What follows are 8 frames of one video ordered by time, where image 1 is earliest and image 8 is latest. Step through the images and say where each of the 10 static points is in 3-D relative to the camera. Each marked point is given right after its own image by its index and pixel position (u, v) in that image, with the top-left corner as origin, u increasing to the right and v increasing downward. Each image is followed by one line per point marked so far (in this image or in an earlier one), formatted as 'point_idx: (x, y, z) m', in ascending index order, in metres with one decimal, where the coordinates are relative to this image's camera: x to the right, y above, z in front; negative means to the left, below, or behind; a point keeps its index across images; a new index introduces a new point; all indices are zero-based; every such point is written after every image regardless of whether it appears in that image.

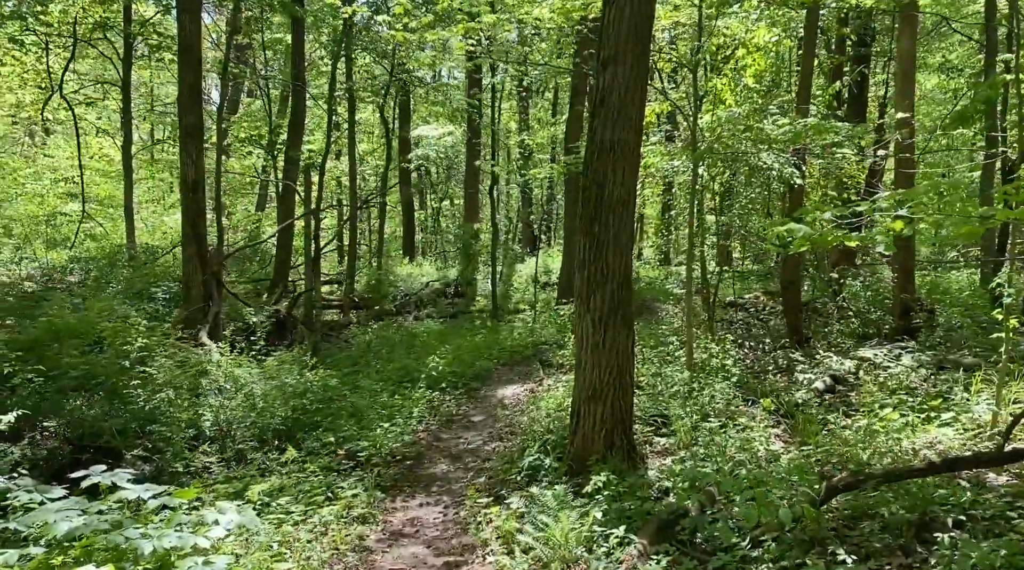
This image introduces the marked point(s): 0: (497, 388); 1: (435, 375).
0: (-0.3, -1.8, +14.4) m
1: (-1.4, -1.6, +14.5) m
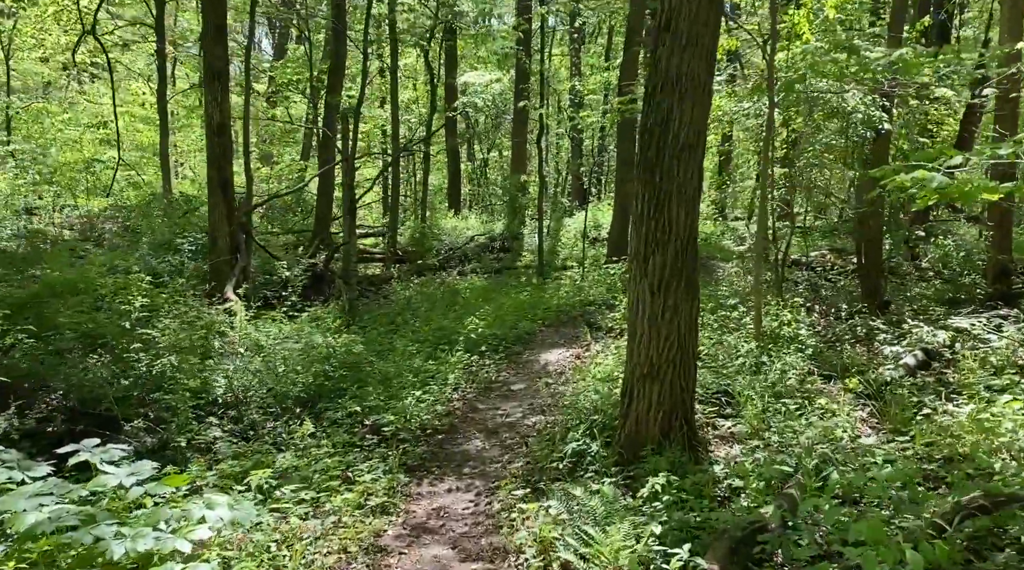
0: (+0.4, -1.0, +13.4) m
1: (-0.6, -0.8, +13.5) m
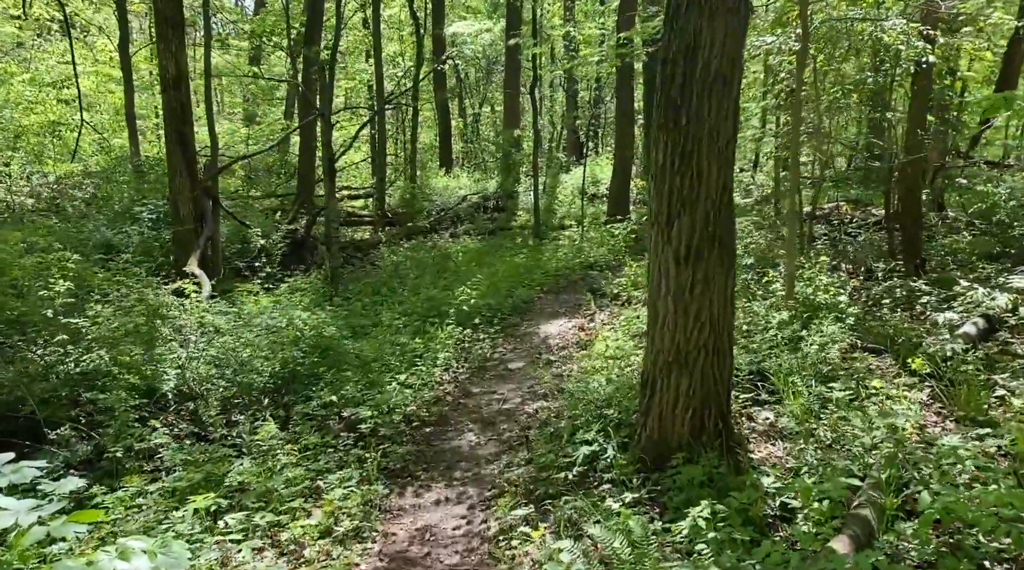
0: (+0.4, -0.5, +12.2) m
1: (-0.7, -0.3, +12.3) m
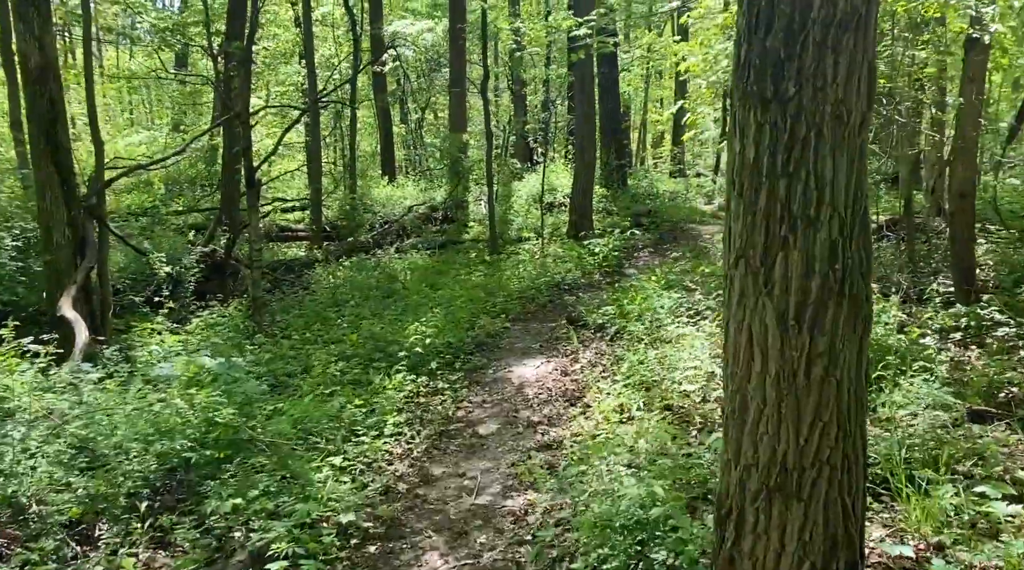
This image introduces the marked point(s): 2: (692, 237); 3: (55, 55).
0: (0.0, -0.9, +9.9) m
1: (-1.1, -0.7, +9.9) m
2: (+4.0, +1.1, +18.7) m
3: (-5.2, +2.8, +9.5) m
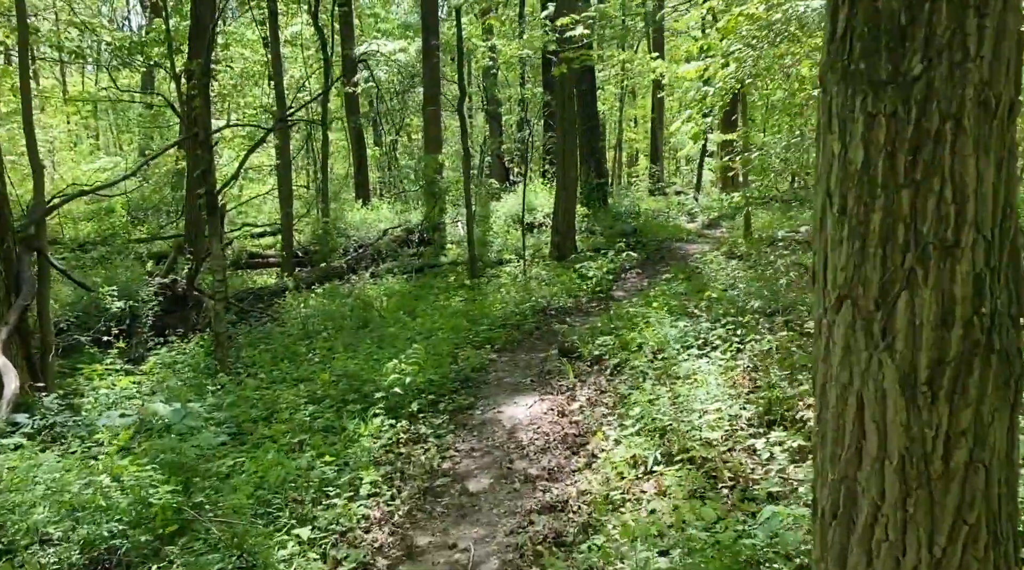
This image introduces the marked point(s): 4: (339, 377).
0: (-0.1, -1.2, +8.9) m
1: (-1.2, -1.1, +9.0) m
2: (+3.6, +0.6, +17.8) m
3: (-5.4, +2.3, +8.5) m
4: (-2.0, -1.1, +9.8) m
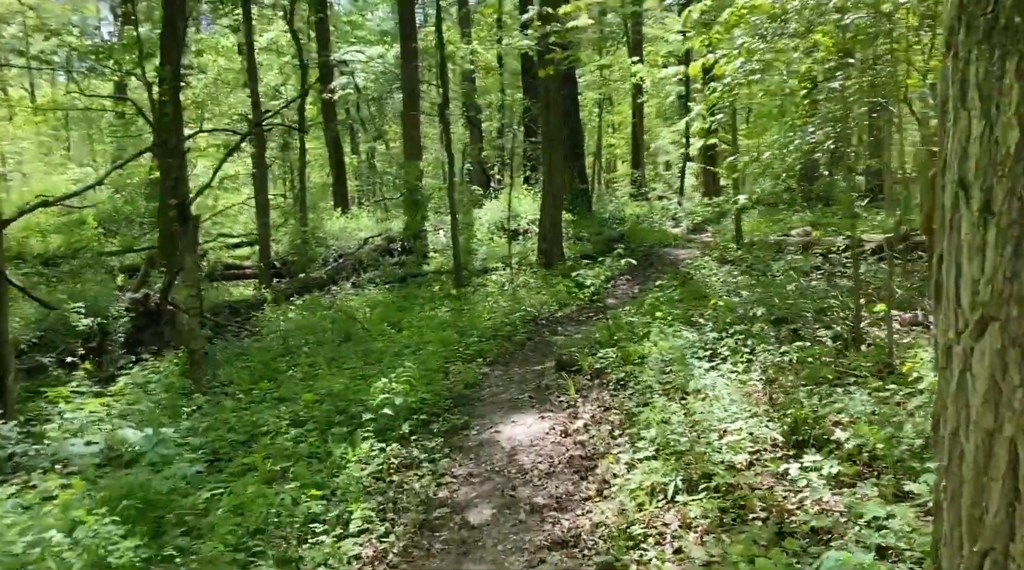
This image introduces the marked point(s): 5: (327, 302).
0: (-0.2, -1.4, +8.4) m
1: (-1.3, -1.2, +8.4) m
2: (+3.3, +0.5, +17.4) m
3: (-5.4, +2.2, +7.8) m
4: (-2.1, -1.2, +9.2) m
5: (-3.8, -0.4, +17.3) m
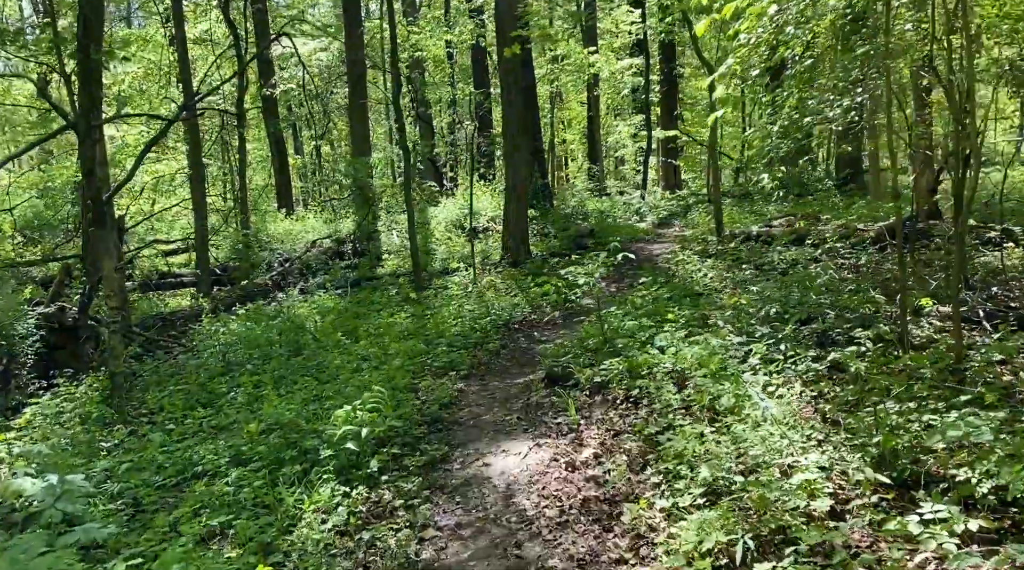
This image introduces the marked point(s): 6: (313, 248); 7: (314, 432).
0: (-0.3, -1.4, +7.0) m
1: (-1.3, -1.3, +6.9) m
2: (+2.6, +0.5, +16.2) m
3: (-5.6, +2.0, +6.1) m
4: (-2.2, -1.3, +7.7) m
5: (-4.5, -0.5, +15.6) m
6: (-4.7, +0.9, +19.6) m
7: (-1.7, -1.3, +7.2) m
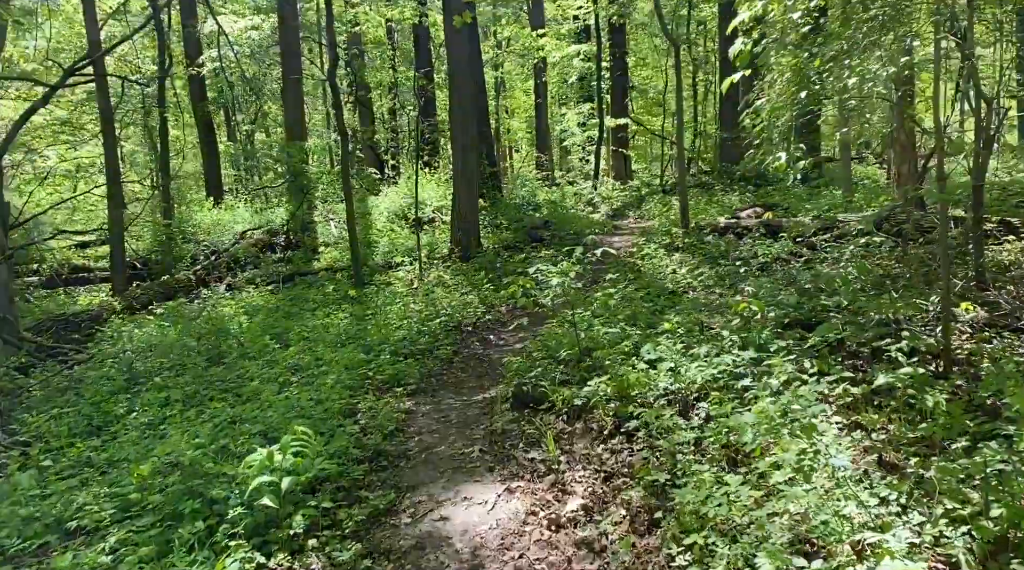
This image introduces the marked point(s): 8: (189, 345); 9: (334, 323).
0: (-0.5, -1.4, +5.5) m
1: (-1.6, -1.3, +5.4) m
2: (+1.8, +0.6, +14.9) m
3: (-5.7, +2.0, +4.3) m
4: (-2.5, -1.3, +6.1) m
5: (-5.3, -0.4, +13.9) m
6: (-5.8, +1.0, +17.8) m
7: (-2.0, -1.3, +5.7) m
8: (-4.3, -0.8, +11.0) m
9: (-2.5, -0.6, +11.6) m
